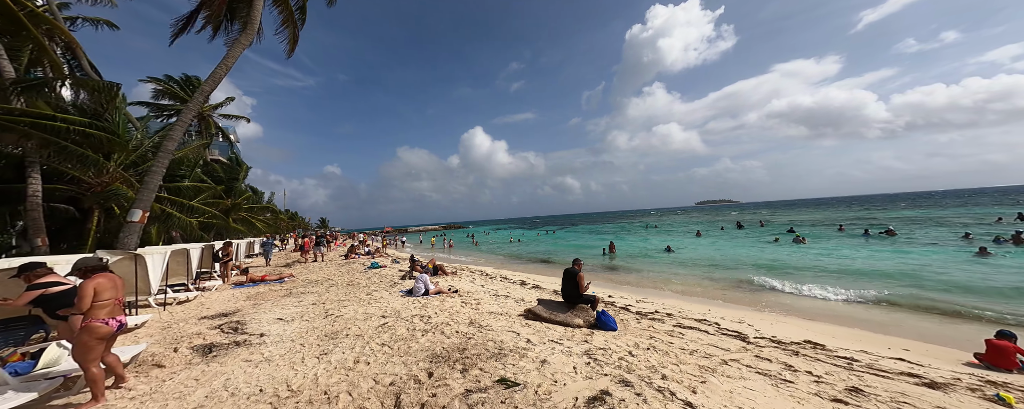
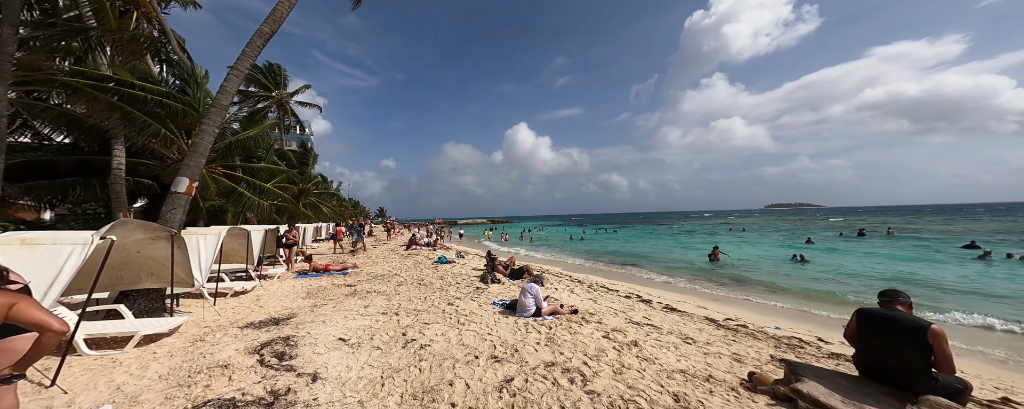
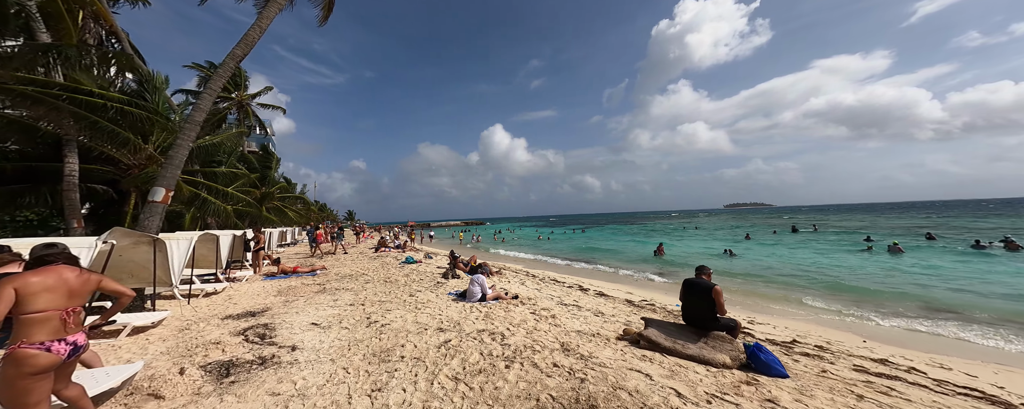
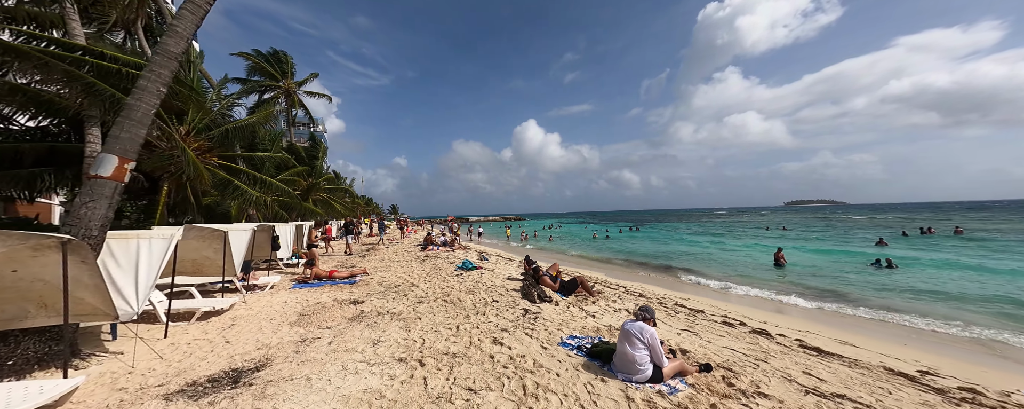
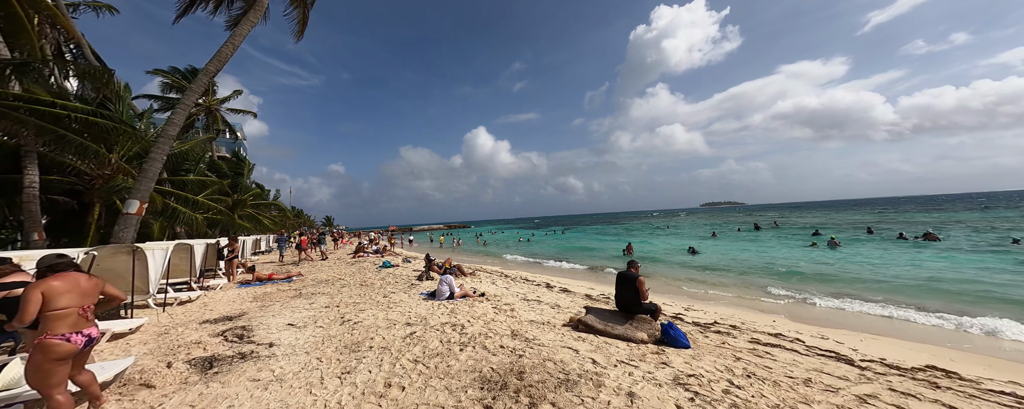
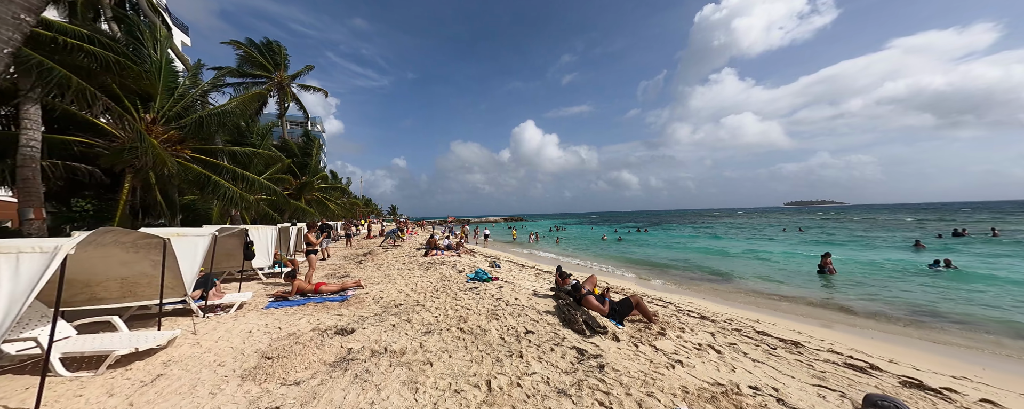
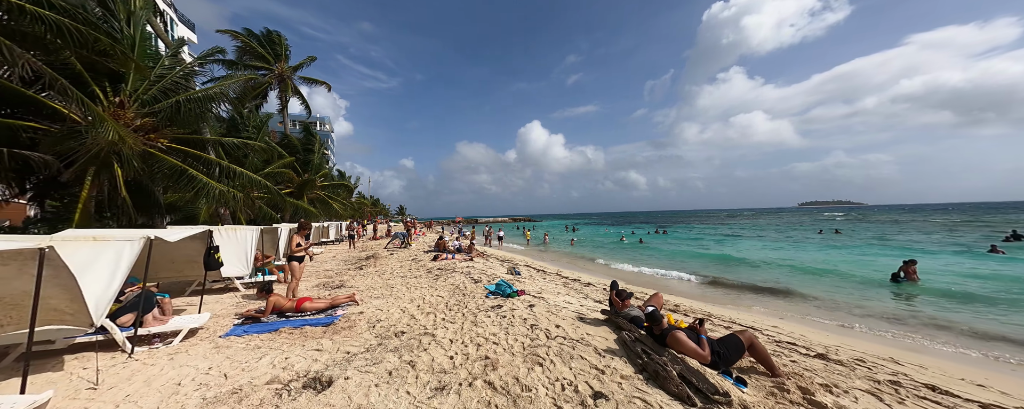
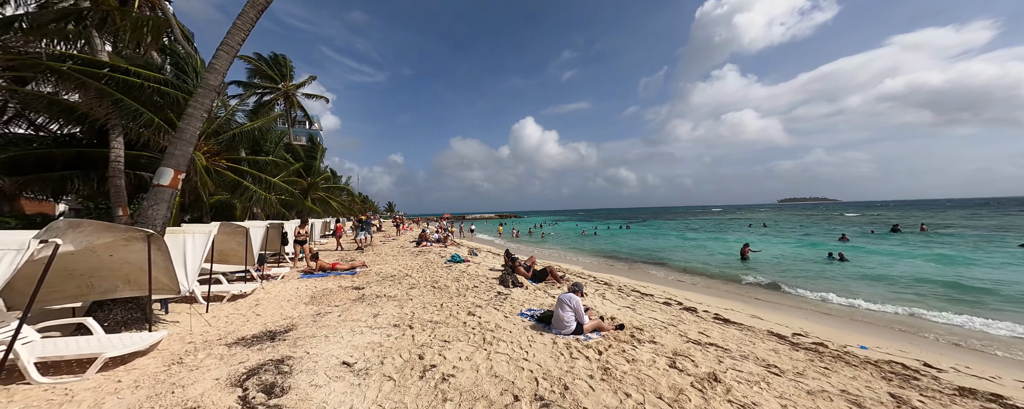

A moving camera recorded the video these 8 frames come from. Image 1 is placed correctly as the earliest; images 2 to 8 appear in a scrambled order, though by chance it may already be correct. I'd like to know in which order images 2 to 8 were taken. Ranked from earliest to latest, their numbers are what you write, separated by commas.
5, 3, 2, 8, 4, 6, 7
